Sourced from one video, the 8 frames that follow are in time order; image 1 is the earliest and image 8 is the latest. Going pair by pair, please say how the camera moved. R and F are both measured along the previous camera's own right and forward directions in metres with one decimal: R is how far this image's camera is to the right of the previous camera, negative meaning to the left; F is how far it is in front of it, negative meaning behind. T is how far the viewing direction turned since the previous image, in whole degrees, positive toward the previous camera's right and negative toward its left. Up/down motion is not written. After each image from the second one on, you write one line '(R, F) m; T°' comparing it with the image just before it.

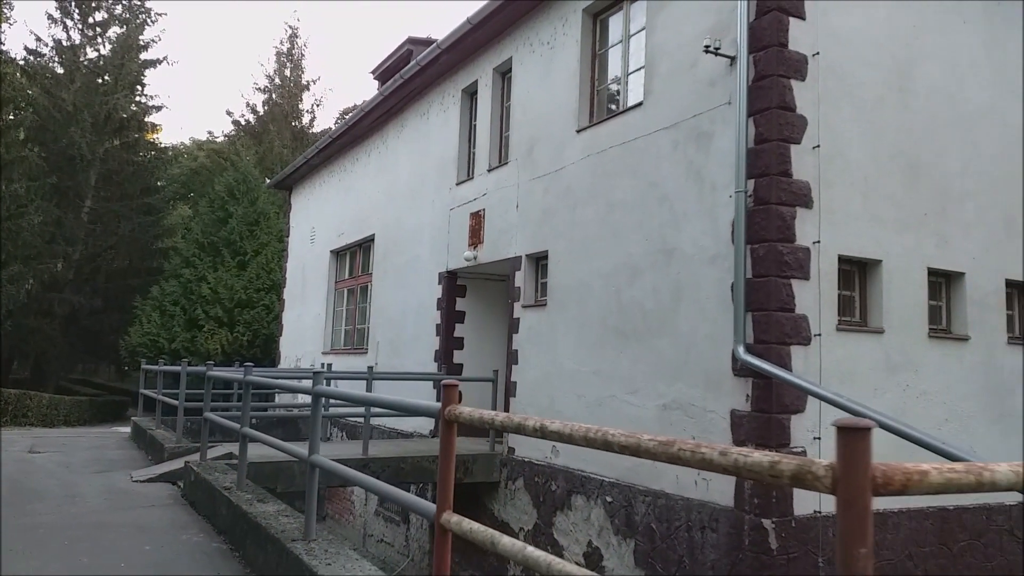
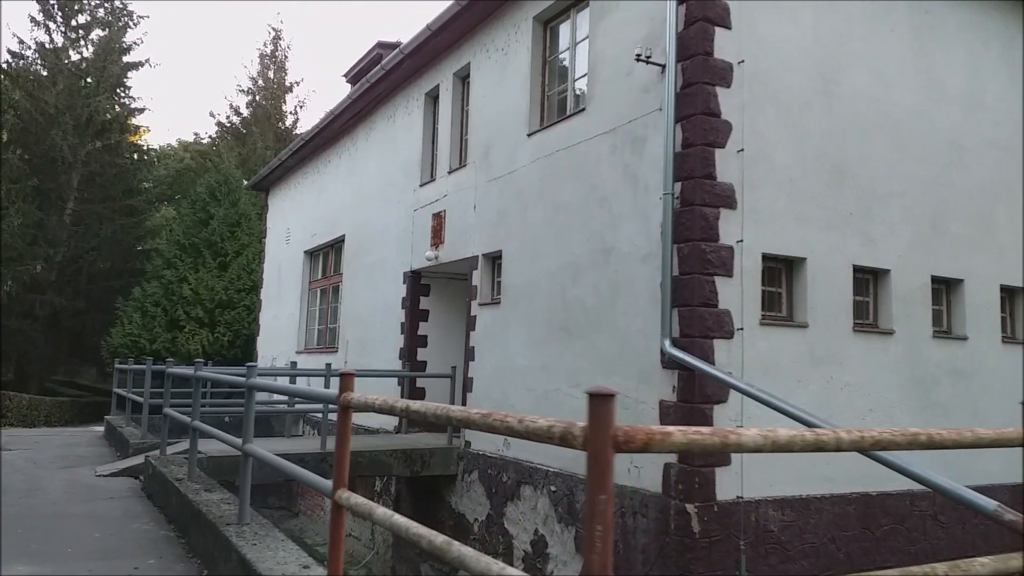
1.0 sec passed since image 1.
(+0.4, -0.3) m; +1°
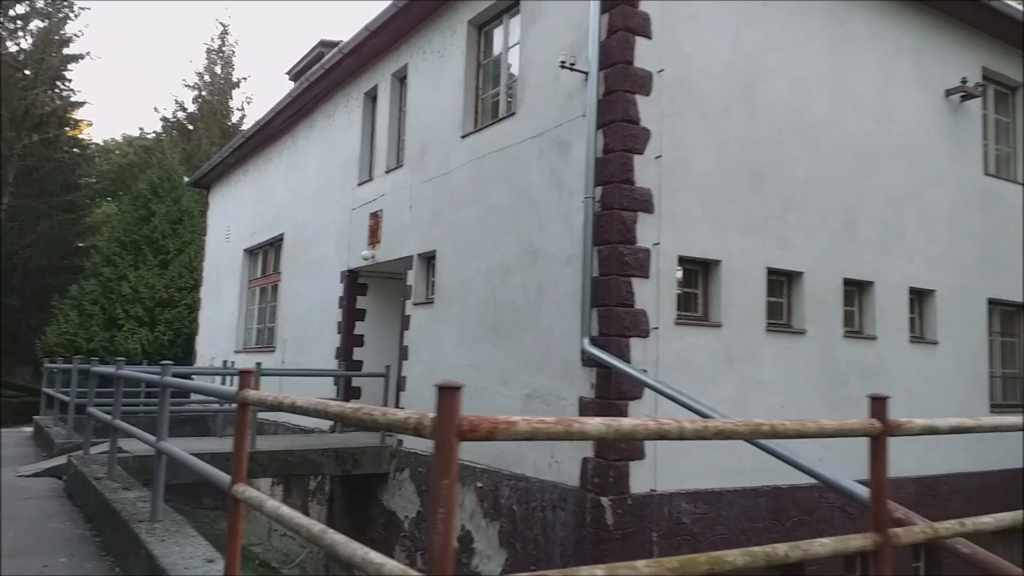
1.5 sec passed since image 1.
(+0.2, -0.1) m; +3°
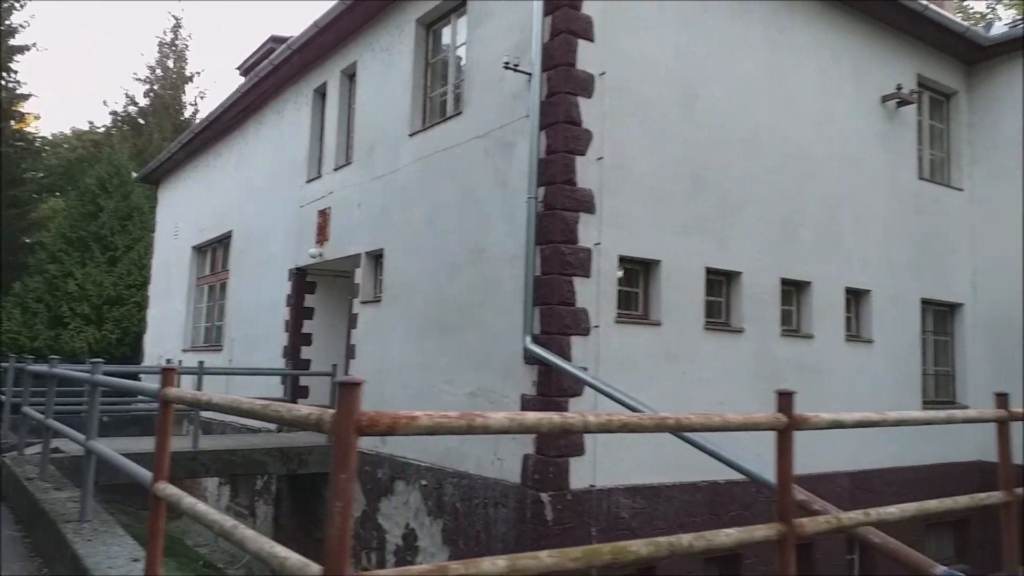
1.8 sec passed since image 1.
(+0.1, 0.0) m; +3°
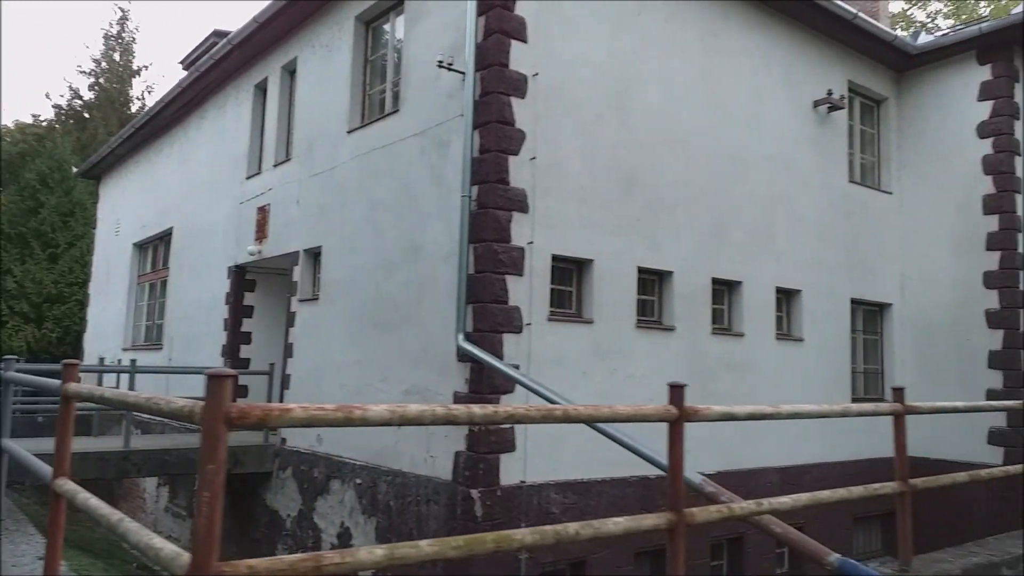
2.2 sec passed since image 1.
(+0.2, 0.0) m; +3°
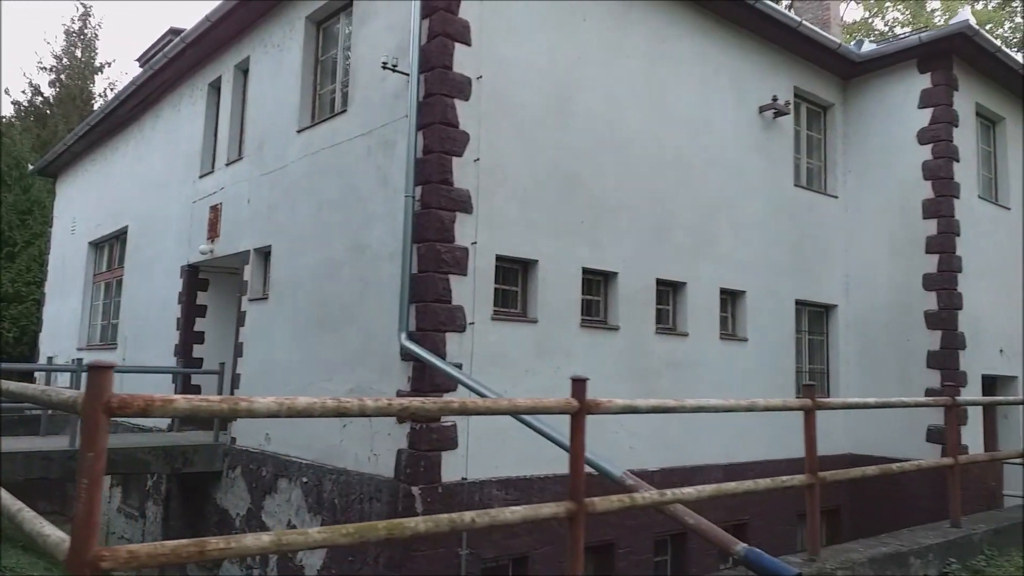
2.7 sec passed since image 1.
(+0.2, -0.1) m; +2°
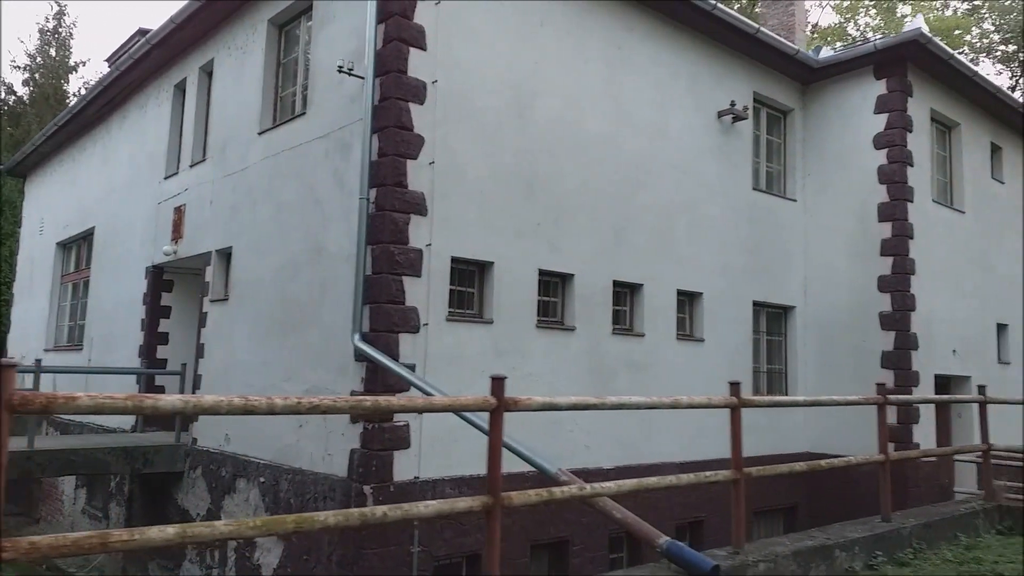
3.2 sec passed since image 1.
(+0.2, -0.1) m; +1°
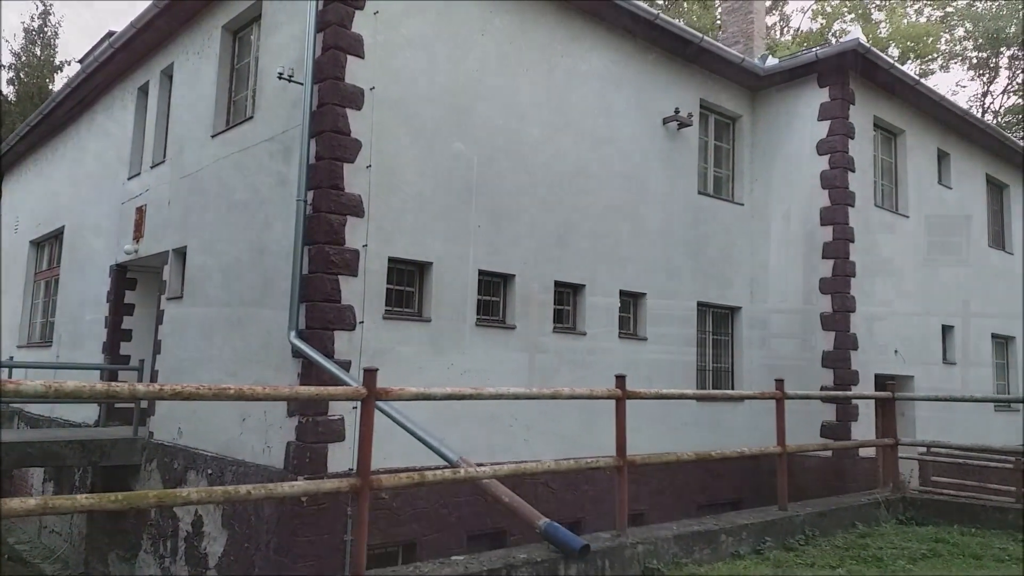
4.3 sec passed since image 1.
(+0.5, -0.3) m; 0°
